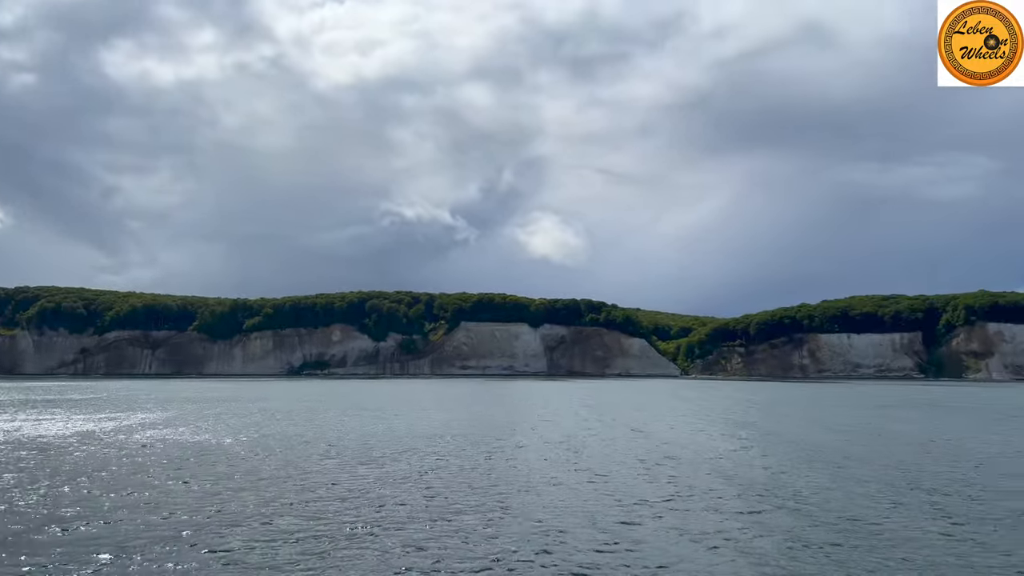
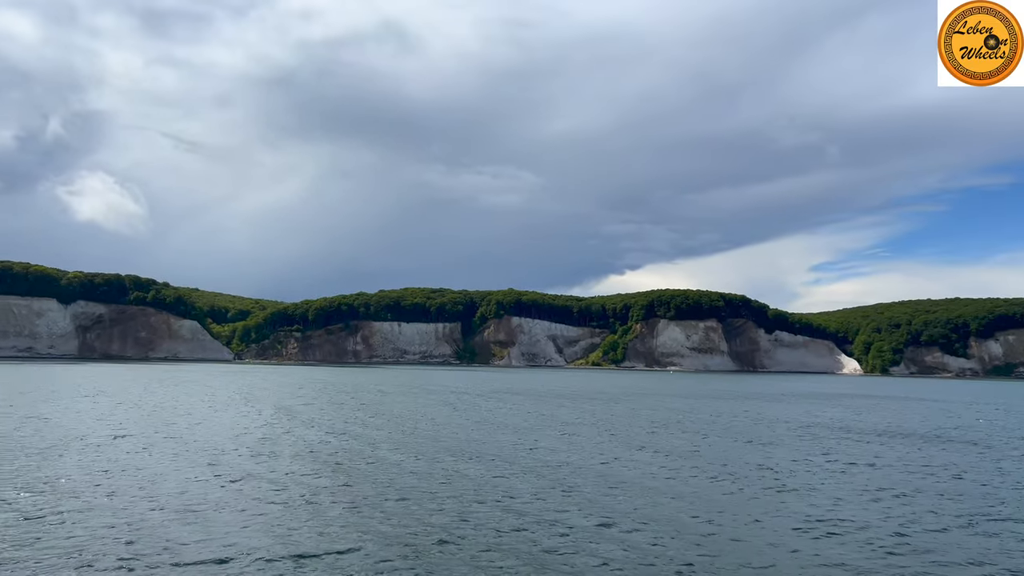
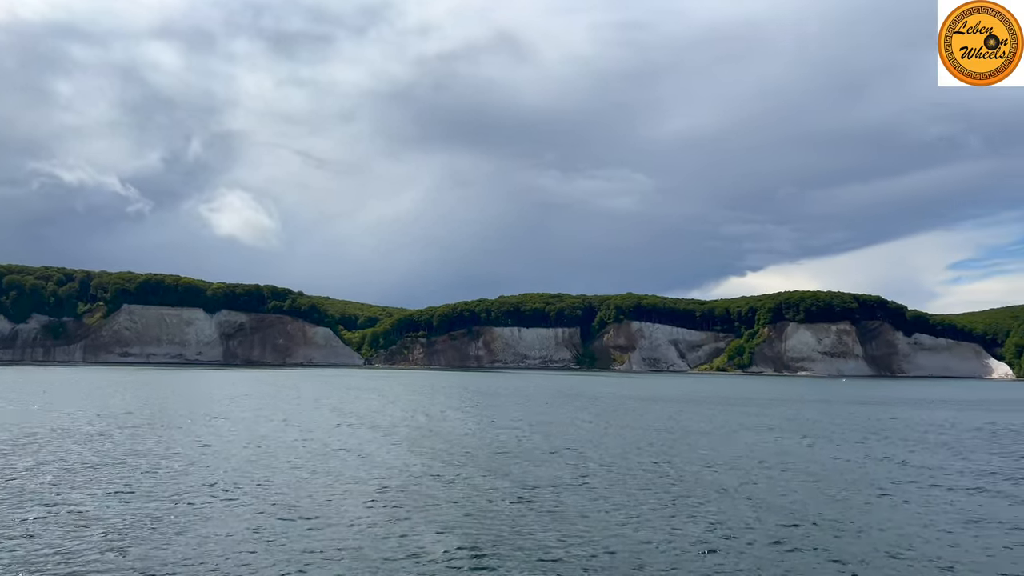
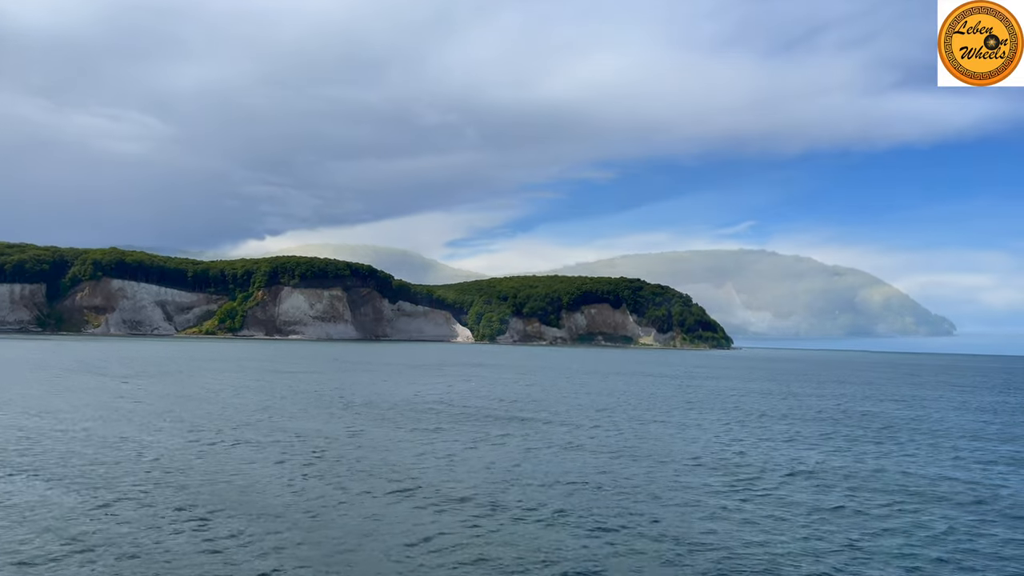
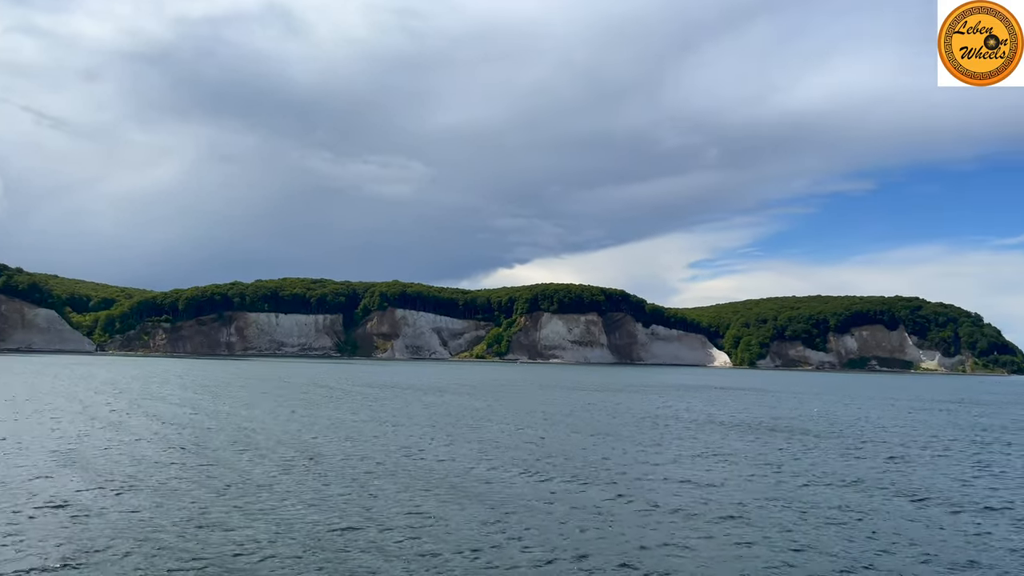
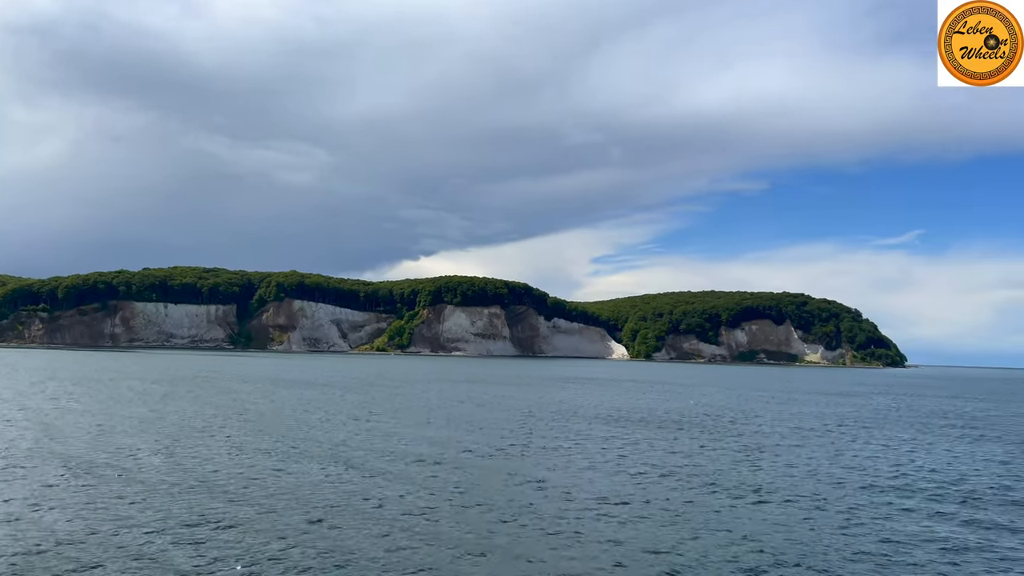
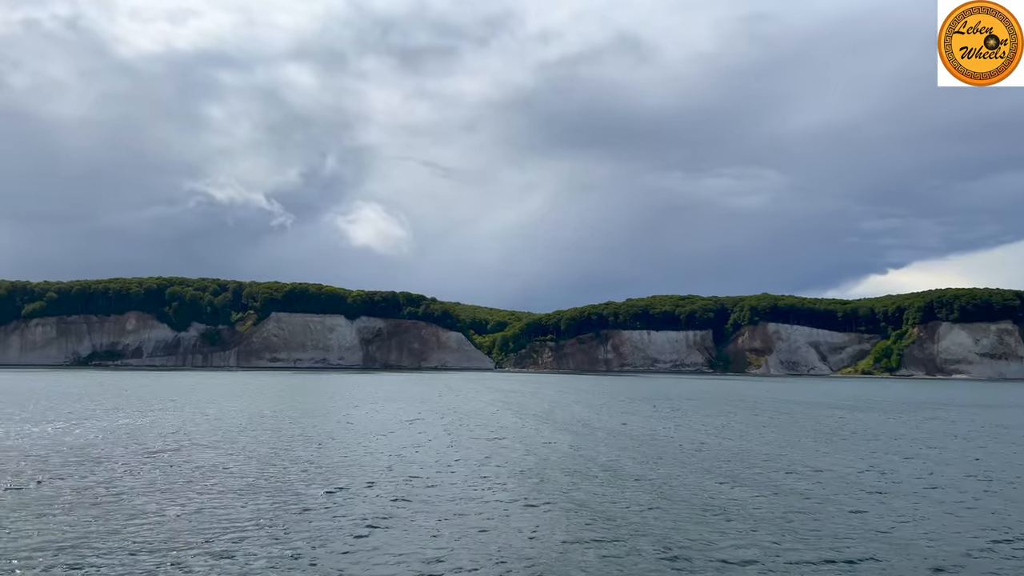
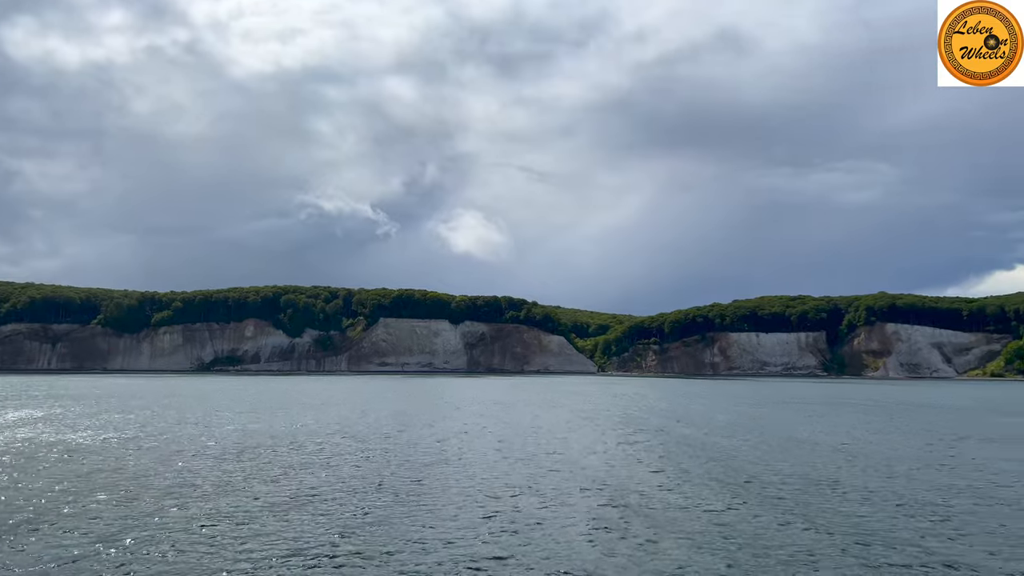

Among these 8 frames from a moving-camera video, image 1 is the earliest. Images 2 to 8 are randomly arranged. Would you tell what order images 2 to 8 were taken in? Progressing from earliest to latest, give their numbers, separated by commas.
8, 7, 3, 2, 5, 6, 4
